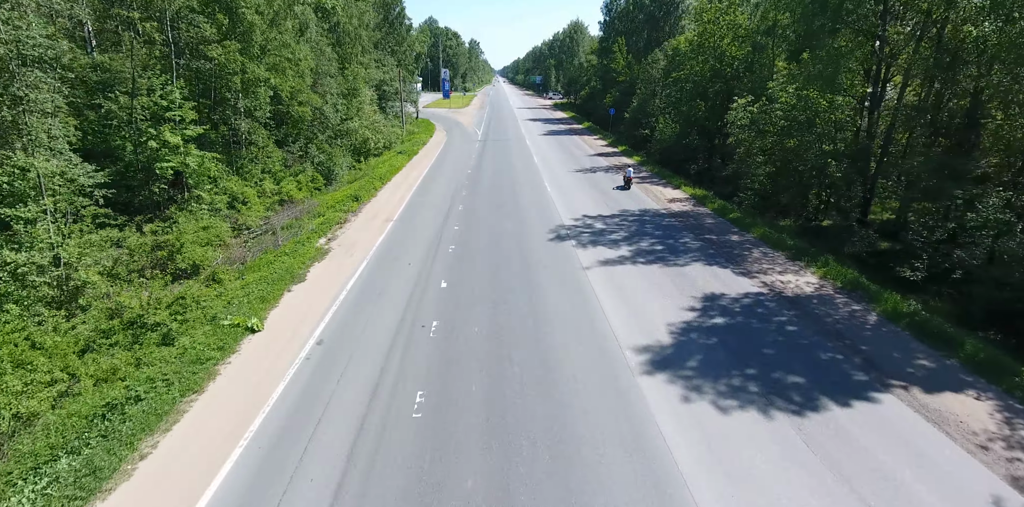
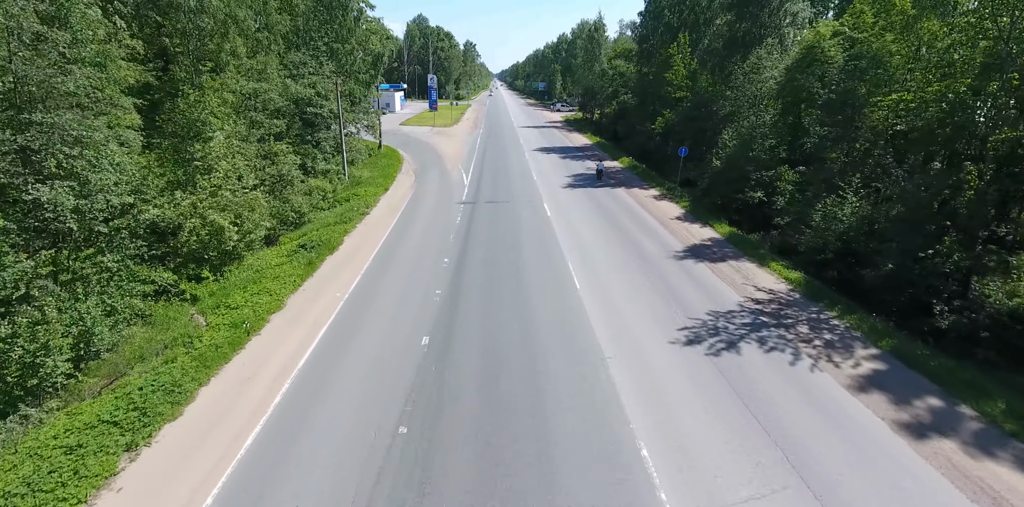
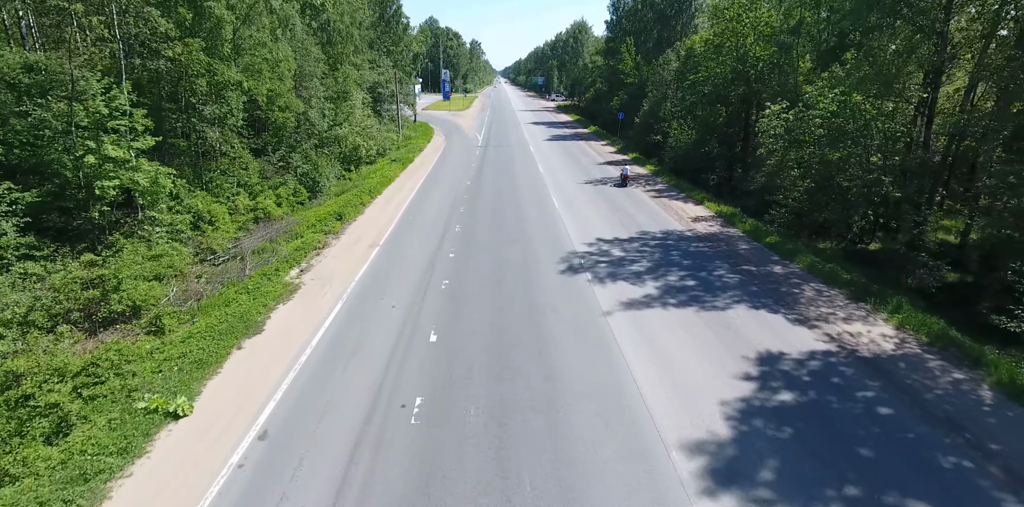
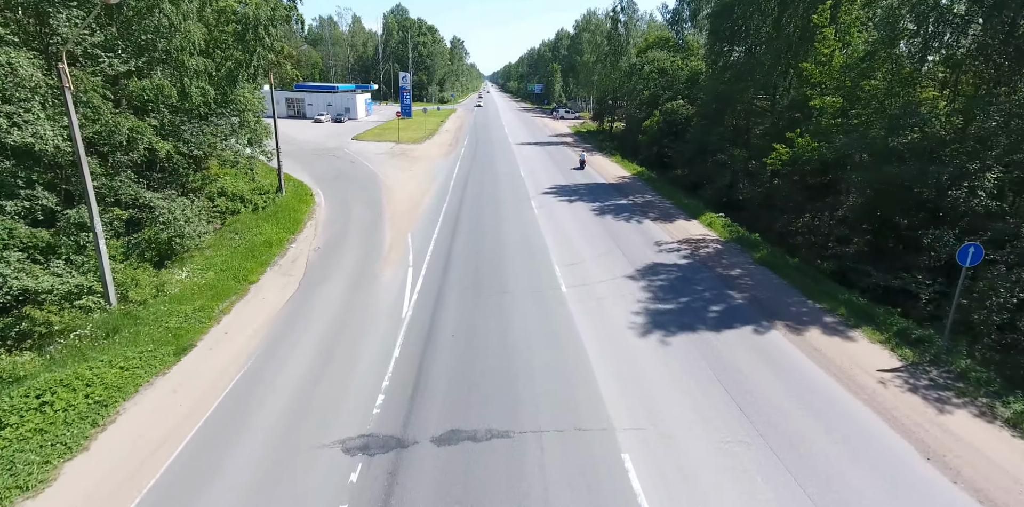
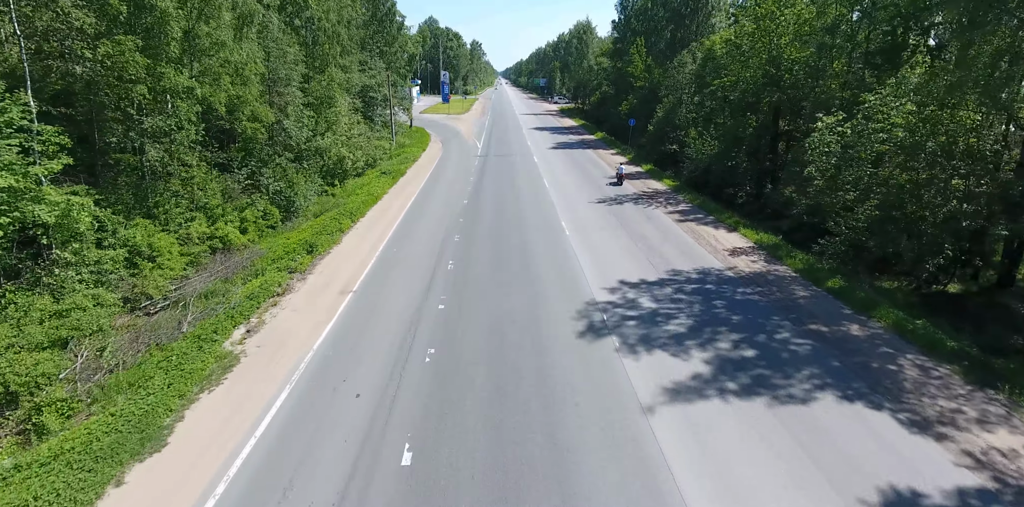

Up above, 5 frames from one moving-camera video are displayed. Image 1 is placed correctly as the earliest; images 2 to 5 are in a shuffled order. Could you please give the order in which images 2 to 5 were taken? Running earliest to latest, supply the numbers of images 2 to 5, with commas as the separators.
3, 5, 2, 4
